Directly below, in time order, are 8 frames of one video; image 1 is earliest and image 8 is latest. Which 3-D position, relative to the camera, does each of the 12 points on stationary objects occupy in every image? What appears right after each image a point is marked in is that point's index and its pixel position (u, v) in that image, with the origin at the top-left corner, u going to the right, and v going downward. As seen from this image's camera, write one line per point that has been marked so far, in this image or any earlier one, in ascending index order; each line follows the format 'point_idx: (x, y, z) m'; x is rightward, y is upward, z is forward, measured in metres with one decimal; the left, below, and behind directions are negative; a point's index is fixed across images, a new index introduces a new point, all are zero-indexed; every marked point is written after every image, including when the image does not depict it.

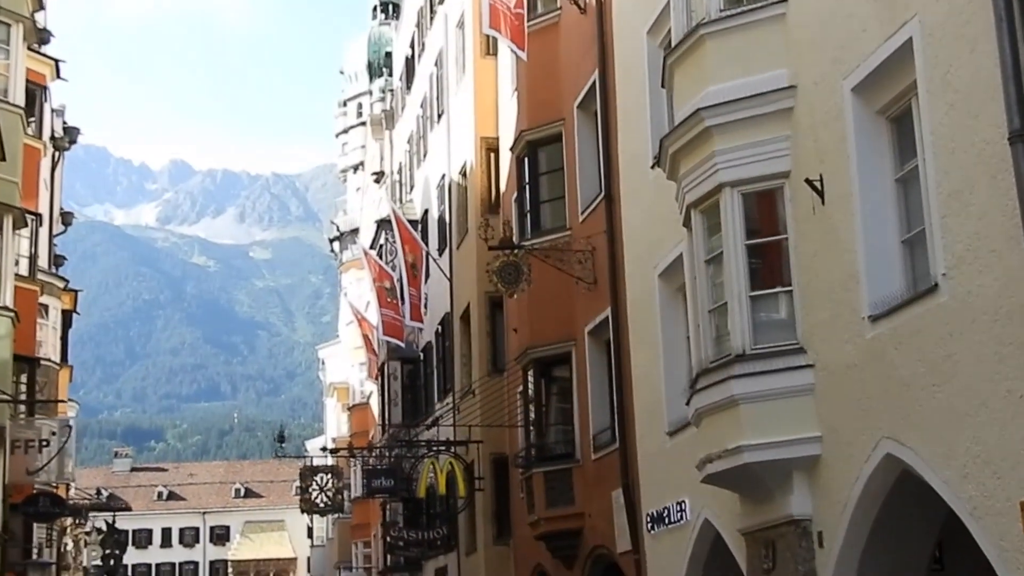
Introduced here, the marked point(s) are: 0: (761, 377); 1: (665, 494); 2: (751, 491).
0: (+2.6, -0.9, +15.0) m
1: (+2.1, -2.9, +19.6) m
2: (+2.7, -2.3, +15.8) m
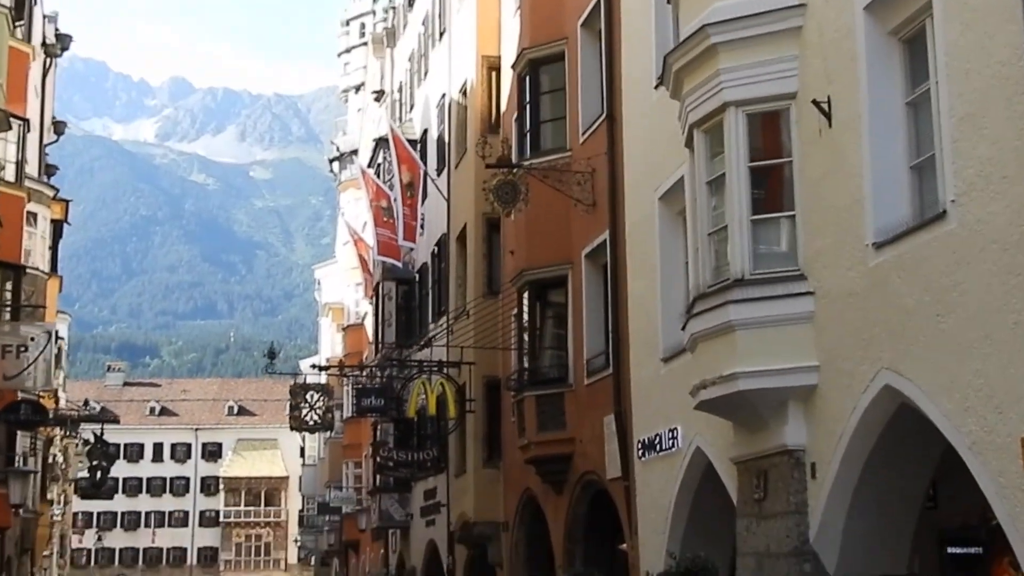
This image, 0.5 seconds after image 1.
0: (+2.6, -0.2, +14.7) m
1: (+2.0, -1.8, +19.4) m
2: (+2.5, -1.4, +15.5) m
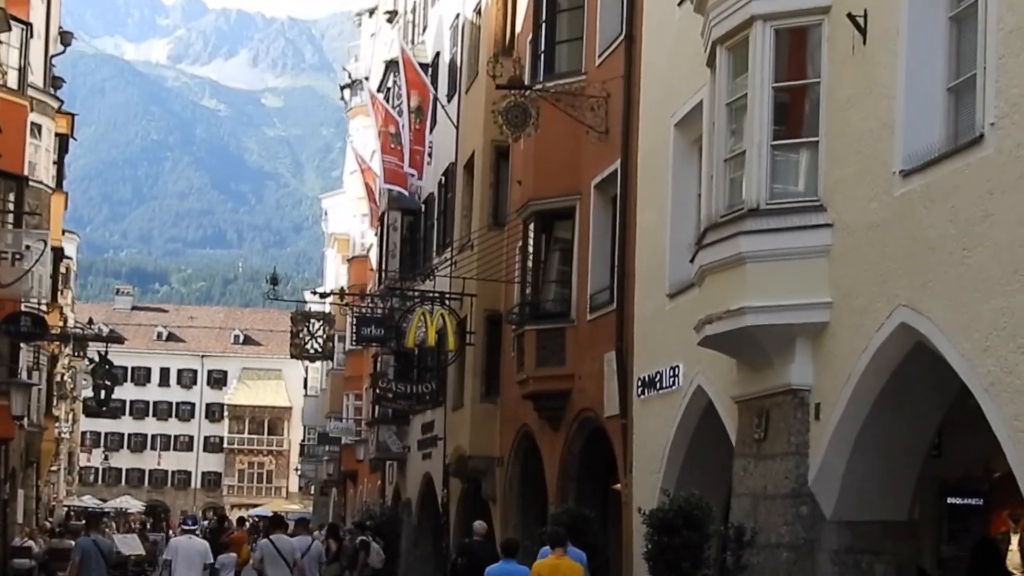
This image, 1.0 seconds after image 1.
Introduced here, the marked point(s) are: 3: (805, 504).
0: (+2.6, +0.5, +14.0) m
1: (+1.9, -0.9, +18.8) m
2: (+2.5, -0.7, +14.9) m
3: (+2.9, -2.2, +14.1) m
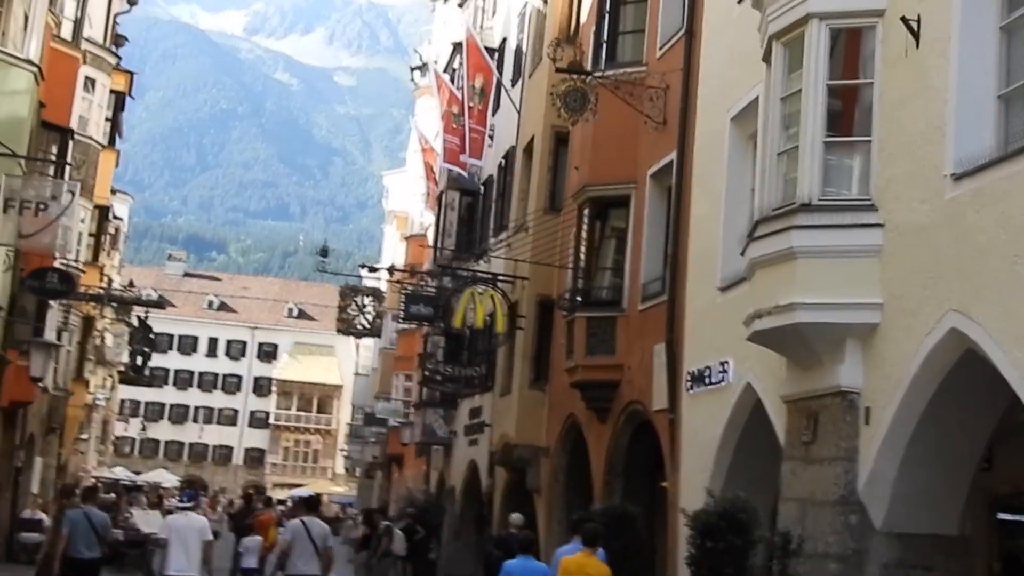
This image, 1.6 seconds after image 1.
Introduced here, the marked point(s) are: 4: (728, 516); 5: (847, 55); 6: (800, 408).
0: (+3.0, +0.5, +13.4) m
1: (+2.5, -0.8, +18.3) m
2: (+2.9, -0.7, +14.4) m
3: (+3.3, -2.1, +13.5) m
4: (+2.2, -2.3, +14.6) m
5: (+3.3, +2.3, +13.8) m
6: (+3.0, -1.2, +14.7) m
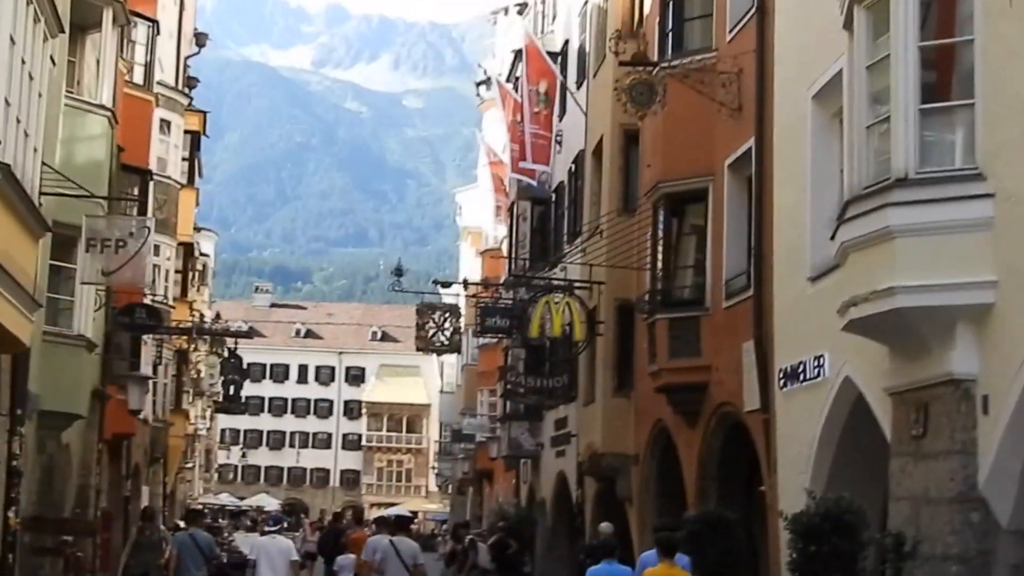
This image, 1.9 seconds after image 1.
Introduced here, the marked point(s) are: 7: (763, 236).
0: (+3.6, +0.7, +12.4) m
1: (+3.5, -0.7, +17.3) m
2: (+3.7, -0.5, +13.3) m
3: (+4.1, -1.9, +12.5) m
4: (+3.1, -2.2, +13.6) m
5: (+3.9, +2.5, +12.8) m
6: (+3.8, -1.1, +13.6) m
7: (+3.4, +0.7, +19.1) m
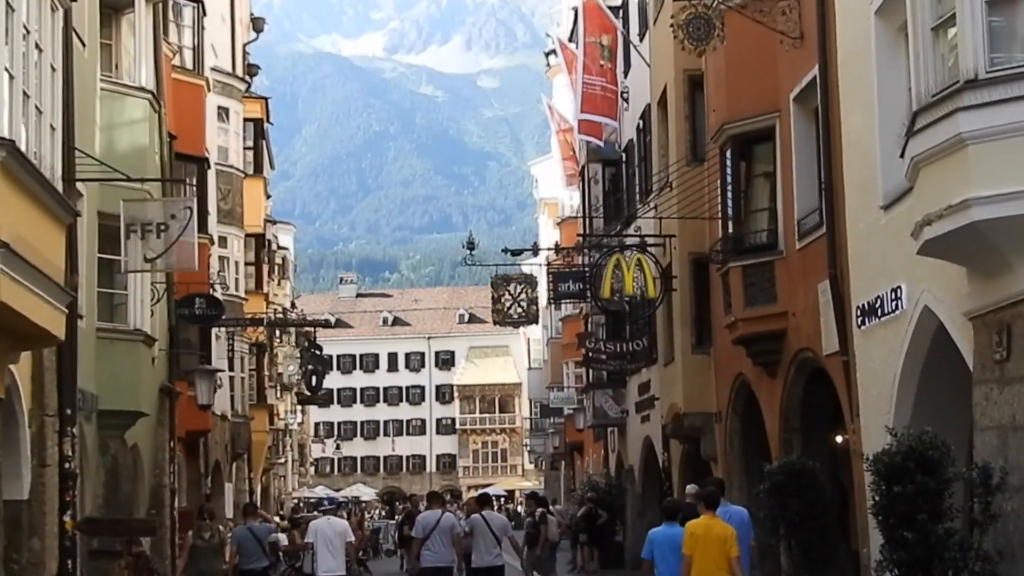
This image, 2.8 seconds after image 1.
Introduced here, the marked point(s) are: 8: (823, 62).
0: (+3.9, +1.4, +11.4) m
1: (+4.2, +0.1, +16.3) m
2: (+4.1, +0.2, +12.3) m
3: (+4.5, -1.2, +11.4) m
4: (+3.6, -1.5, +12.7) m
5: (+4.1, +3.2, +11.8) m
6: (+4.3, -0.3, +12.6) m
7: (+4.1, +1.5, +18.1) m
8: (+4.0, +2.9, +18.3) m
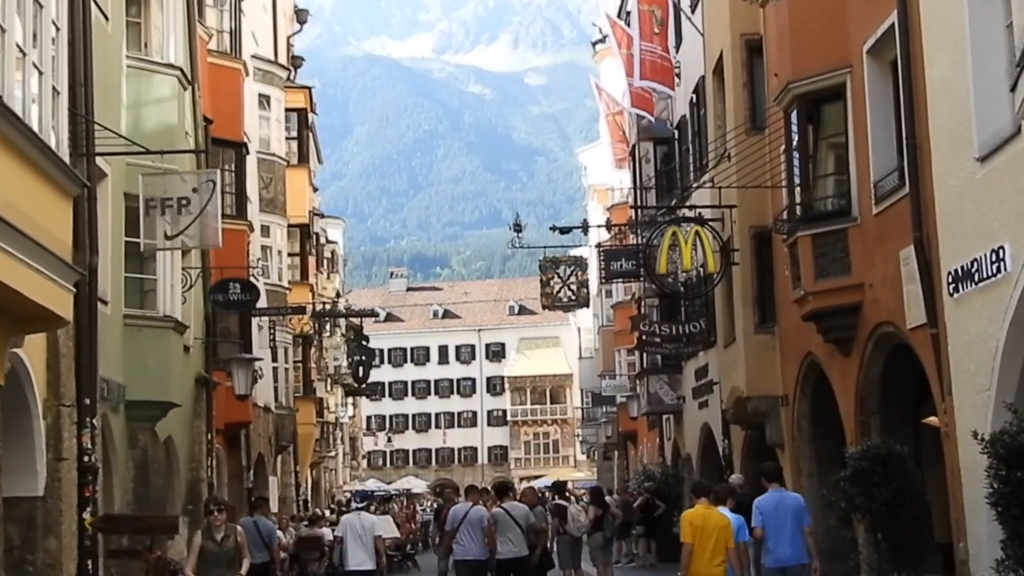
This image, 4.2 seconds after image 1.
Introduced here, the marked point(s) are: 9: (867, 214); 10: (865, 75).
0: (+4.3, +1.8, +9.7) m
1: (+4.7, +0.5, +14.6) m
2: (+4.5, +0.6, +10.6) m
3: (+4.9, -0.8, +9.8) m
4: (+4.1, -1.1, +11.0) m
5: (+4.4, +3.6, +10.1) m
6: (+4.7, 0.0, +10.9) m
7: (+4.7, +1.9, +16.4) m
8: (+4.6, +3.3, +16.6) m
9: (+4.7, +1.0, +18.9) m
10: (+4.7, +2.8, +18.8) m
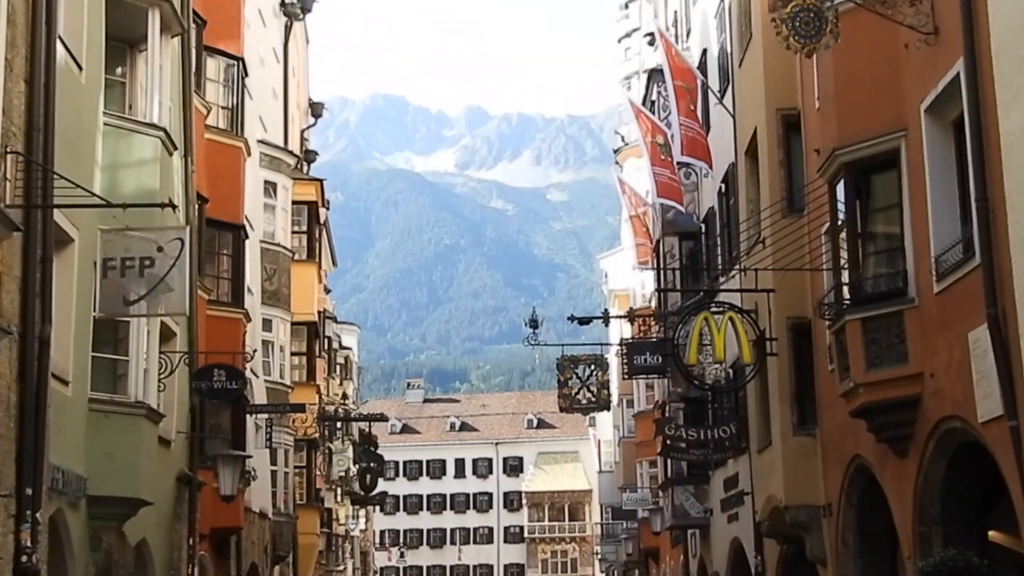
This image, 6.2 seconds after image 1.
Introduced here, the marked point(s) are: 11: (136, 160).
0: (+4.3, +1.5, +7.6) m
1: (+4.8, -0.2, +12.3) m
2: (+4.5, +0.2, +8.4) m
3: (+4.9, -1.1, +7.4) m
4: (+4.1, -1.5, +8.6) m
5: (+4.5, +3.3, +8.1) m
6: (+4.7, -0.4, +8.7) m
7: (+4.8, +1.1, +14.3) m
8: (+4.7, +2.4, +14.6) m
9: (+4.9, -0.1, +16.6) m
10: (+4.8, +1.8, +16.7) m
11: (-5.4, +1.9, +20.6) m
